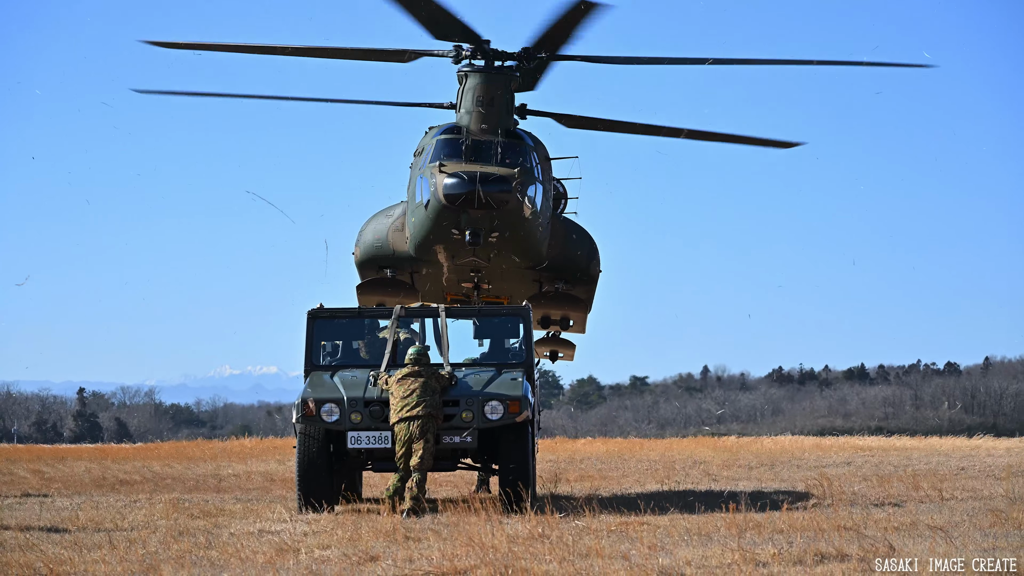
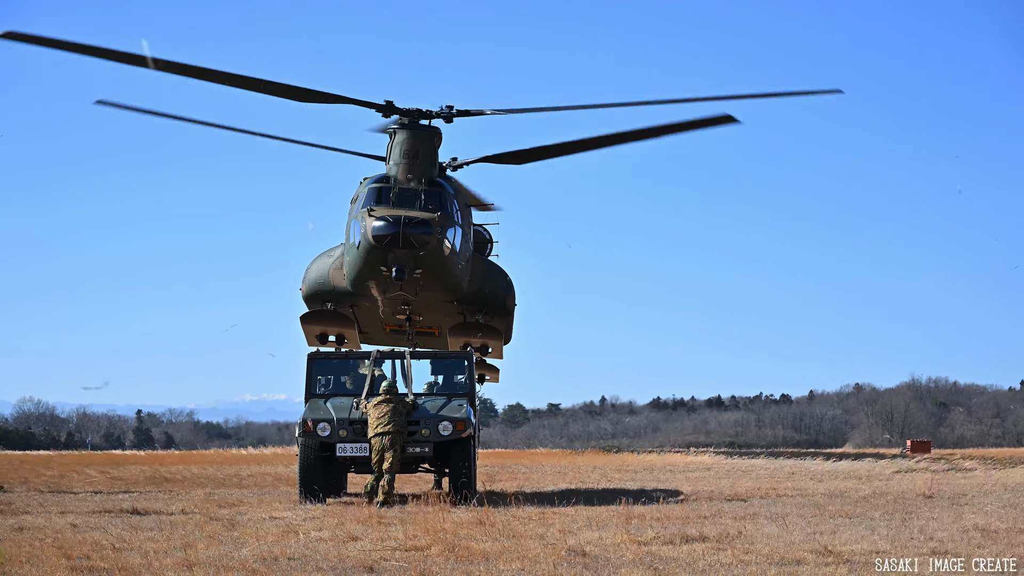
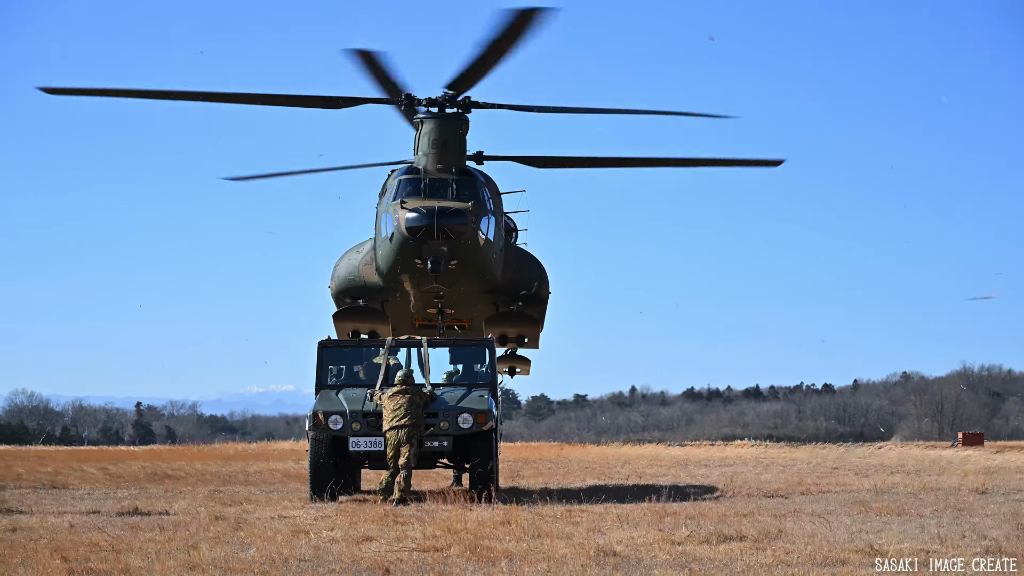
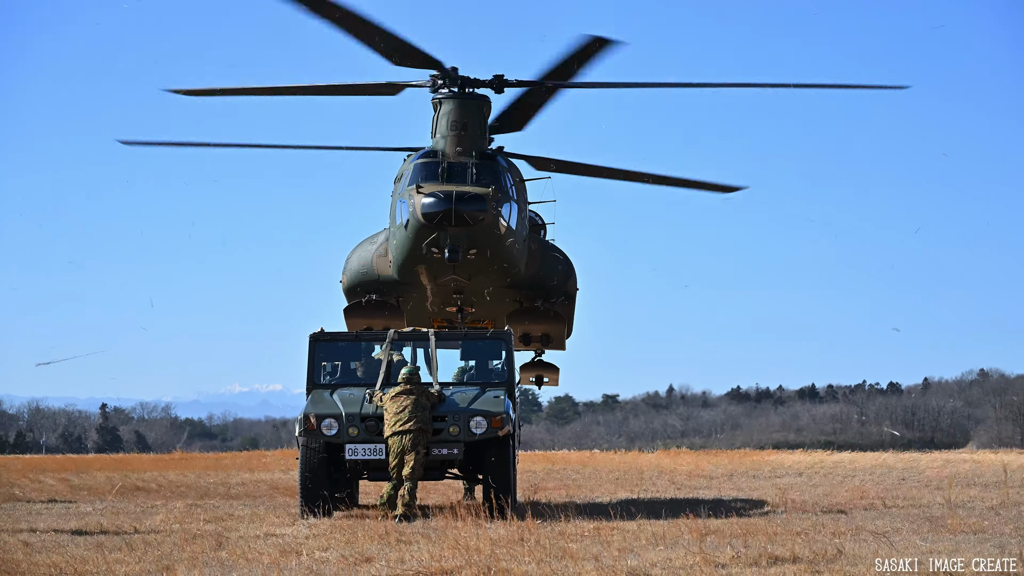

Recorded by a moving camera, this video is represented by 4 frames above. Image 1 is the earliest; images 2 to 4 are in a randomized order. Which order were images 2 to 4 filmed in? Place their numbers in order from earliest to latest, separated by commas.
4, 3, 2
